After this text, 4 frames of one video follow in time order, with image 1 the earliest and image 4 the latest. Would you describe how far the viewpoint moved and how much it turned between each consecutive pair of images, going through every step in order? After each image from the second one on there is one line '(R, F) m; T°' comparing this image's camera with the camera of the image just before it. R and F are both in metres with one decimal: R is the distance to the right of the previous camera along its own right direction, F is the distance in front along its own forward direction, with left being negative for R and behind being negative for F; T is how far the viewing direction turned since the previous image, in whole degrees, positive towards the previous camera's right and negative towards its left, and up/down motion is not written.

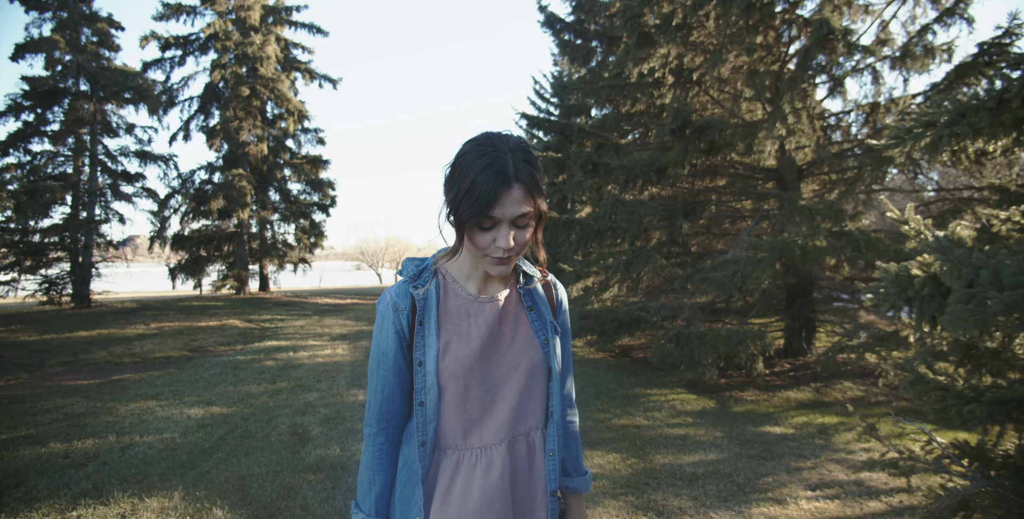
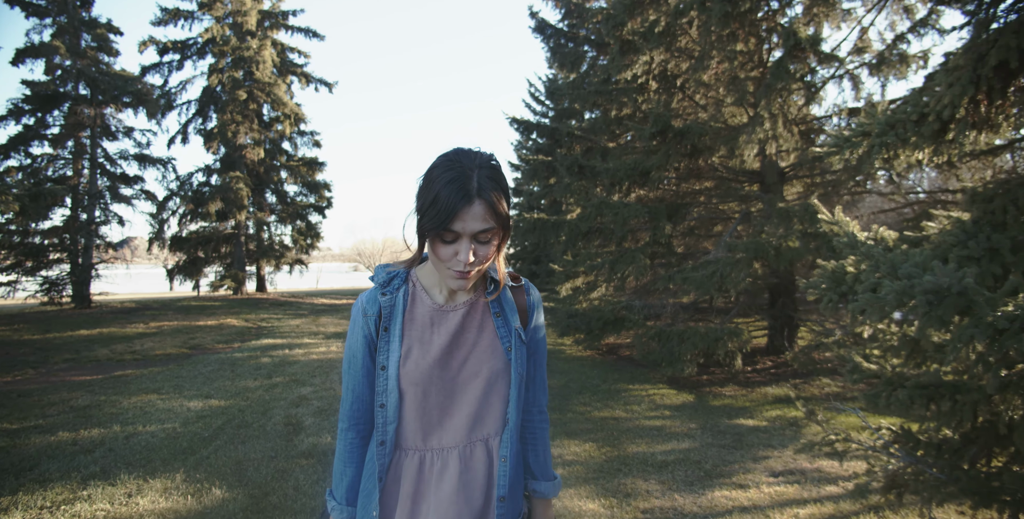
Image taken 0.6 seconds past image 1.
(+0.2, -0.4) m; 0°
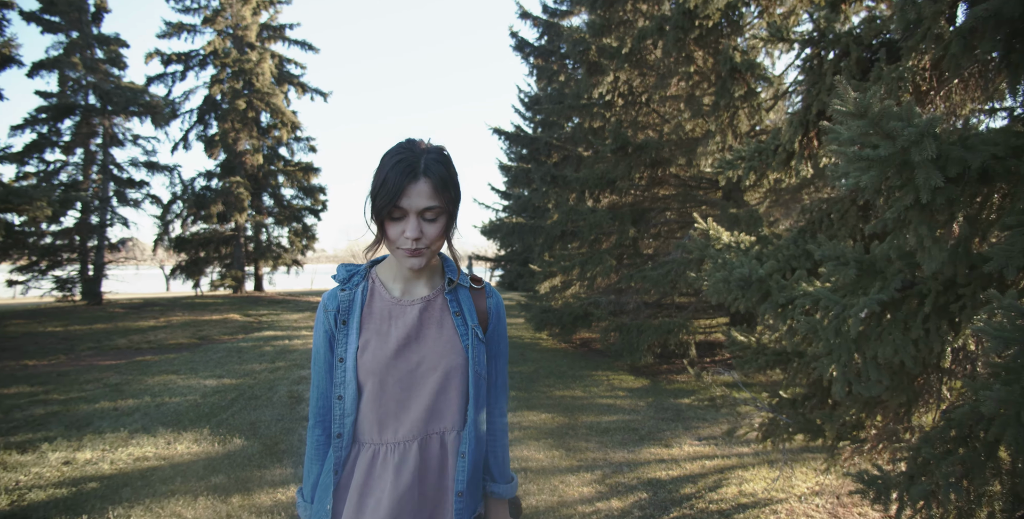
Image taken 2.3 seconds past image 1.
(+0.4, -1.3) m; +1°
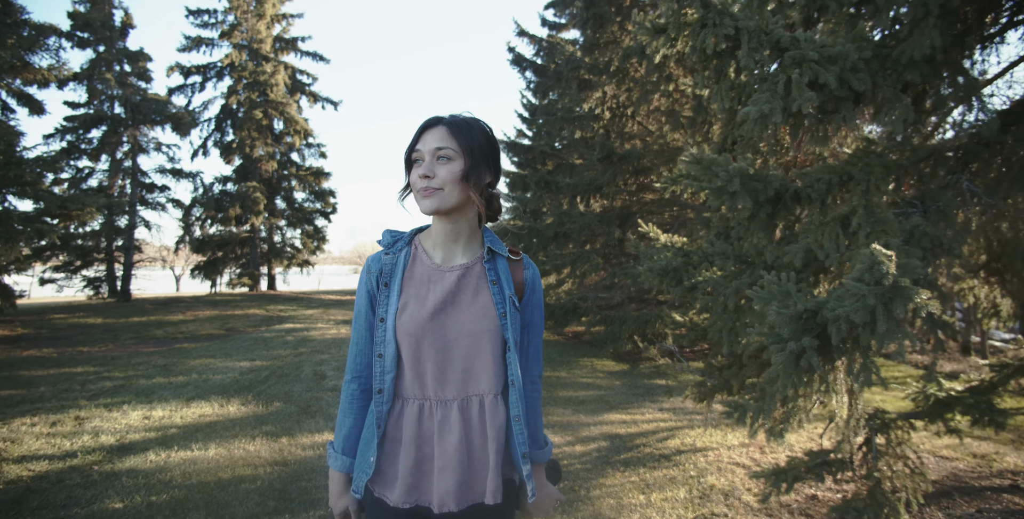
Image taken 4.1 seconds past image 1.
(+0.2, -1.4) m; 0°
